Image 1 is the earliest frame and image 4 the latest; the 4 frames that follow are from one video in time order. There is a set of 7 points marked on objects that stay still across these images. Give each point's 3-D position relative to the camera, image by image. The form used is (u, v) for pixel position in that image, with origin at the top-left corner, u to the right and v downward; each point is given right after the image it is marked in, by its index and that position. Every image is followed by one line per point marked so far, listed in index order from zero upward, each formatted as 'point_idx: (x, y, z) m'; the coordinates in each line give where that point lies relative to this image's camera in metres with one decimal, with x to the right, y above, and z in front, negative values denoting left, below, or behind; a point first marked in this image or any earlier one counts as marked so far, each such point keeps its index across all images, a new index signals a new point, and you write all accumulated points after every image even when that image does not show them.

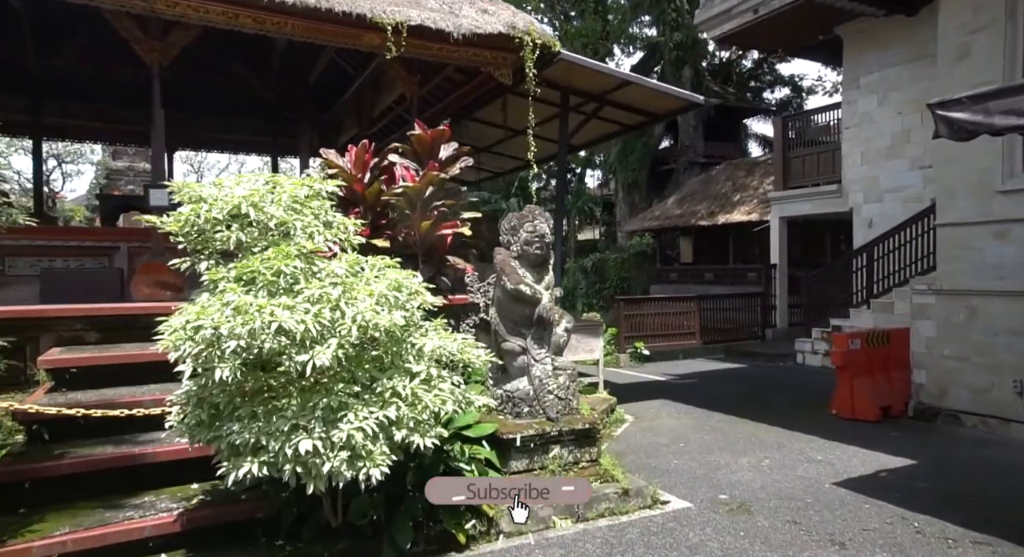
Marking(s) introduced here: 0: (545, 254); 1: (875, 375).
0: (+0.2, +0.2, +4.5) m
1: (+3.9, -1.0, +7.1) m
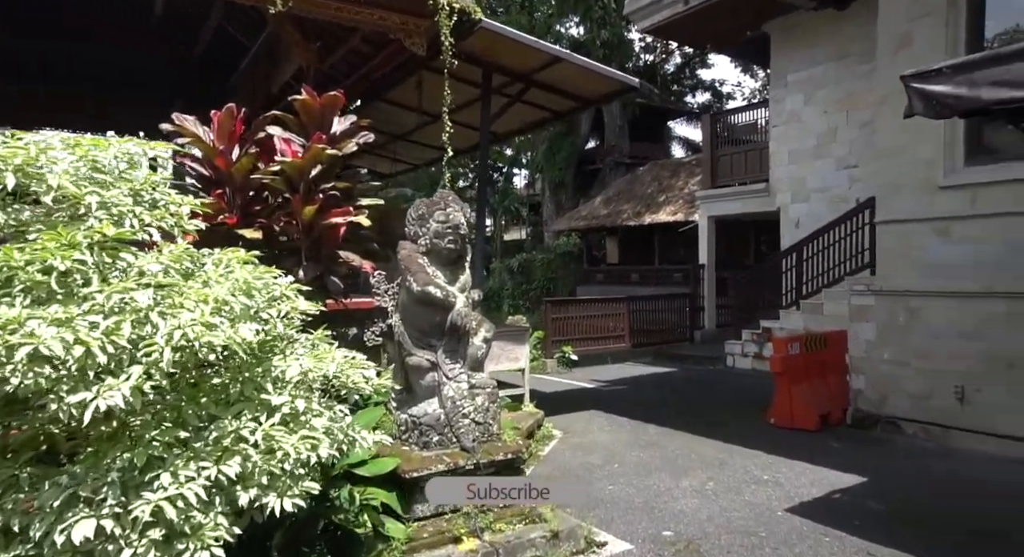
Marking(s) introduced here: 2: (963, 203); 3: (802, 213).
0: (-0.3, +0.2, +3.8) m
1: (+3.0, -1.0, +6.7) m
2: (+3.9, +0.6, +5.8) m
3: (+4.9, +1.1, +11.3) m
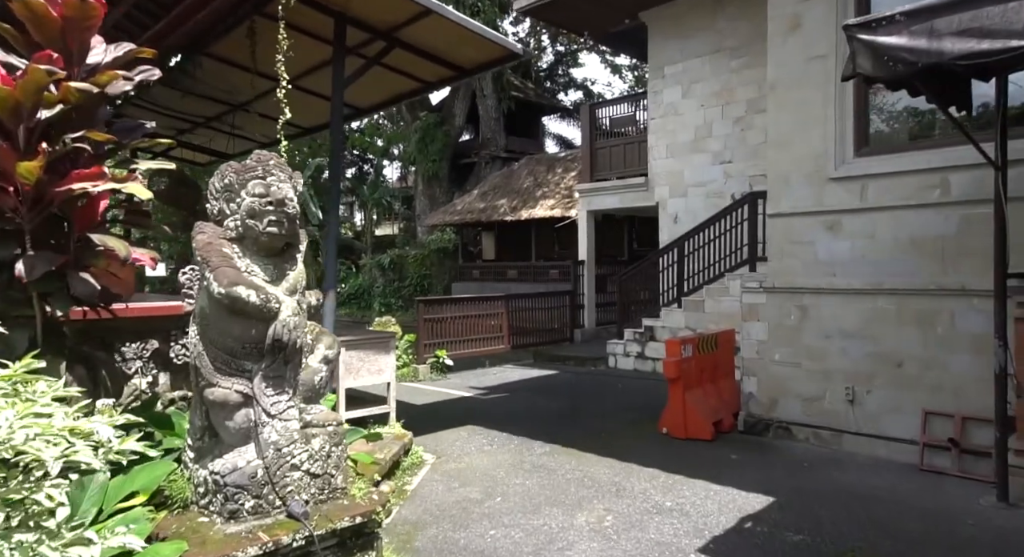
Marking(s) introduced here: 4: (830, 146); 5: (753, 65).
0: (-0.9, +0.2, +2.7) m
1: (+1.8, -1.0, +6.3) m
2: (+2.8, +0.7, +5.5) m
3: (+2.8, +1.2, +11.0) m
4: (+2.6, +1.1, +5.5) m
5: (+3.6, +3.2, +10.0) m
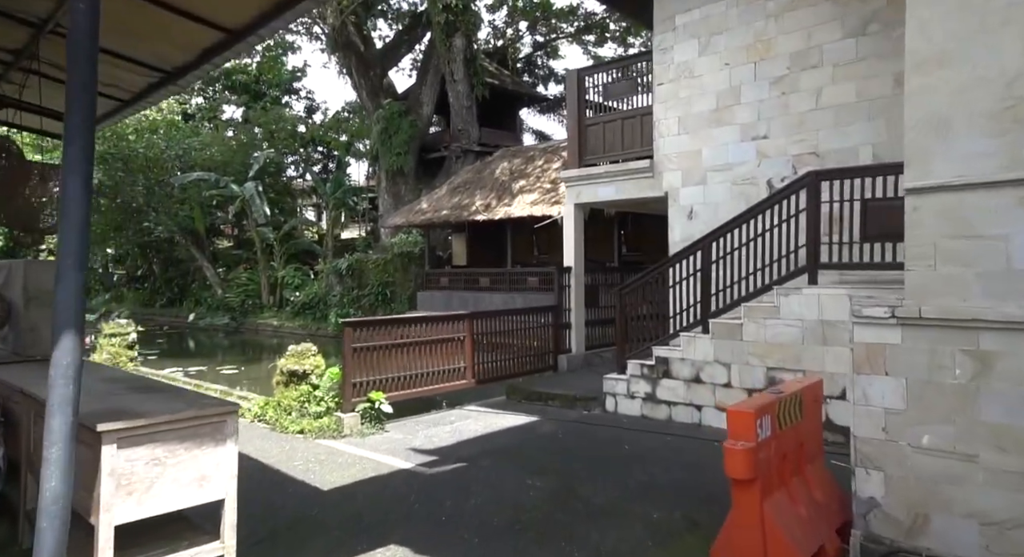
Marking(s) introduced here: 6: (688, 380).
0: (-1.1, +0.1, 0.0) m
1: (+1.5, -1.1, +3.7) m
2: (+2.5, +0.6, +3.0) m
3: (+2.3, +1.0, +8.5) m
4: (+2.4, +1.0, +3.0) m
5: (+3.2, +3.0, +7.5) m
6: (+1.8, -1.0, +6.9) m
